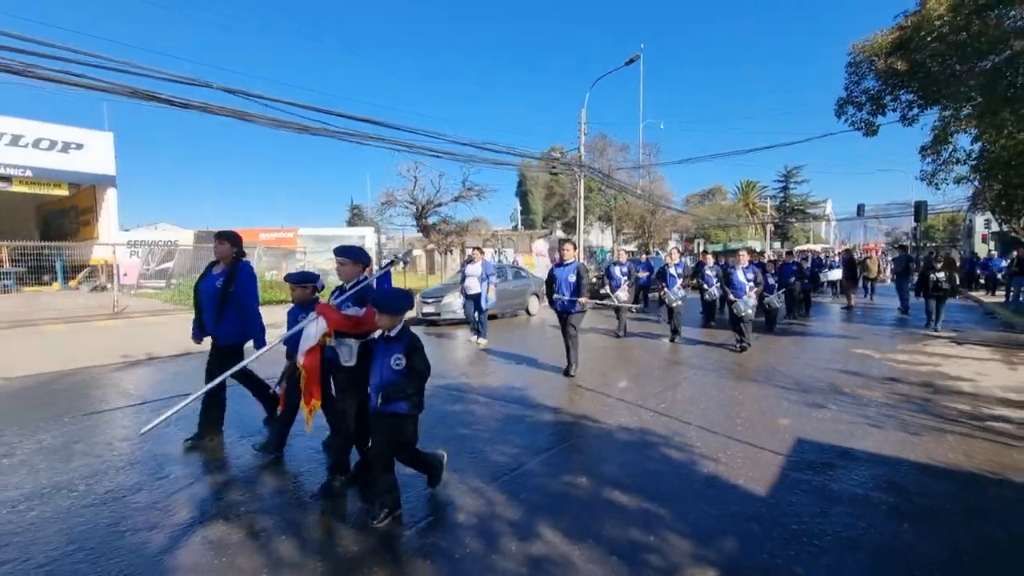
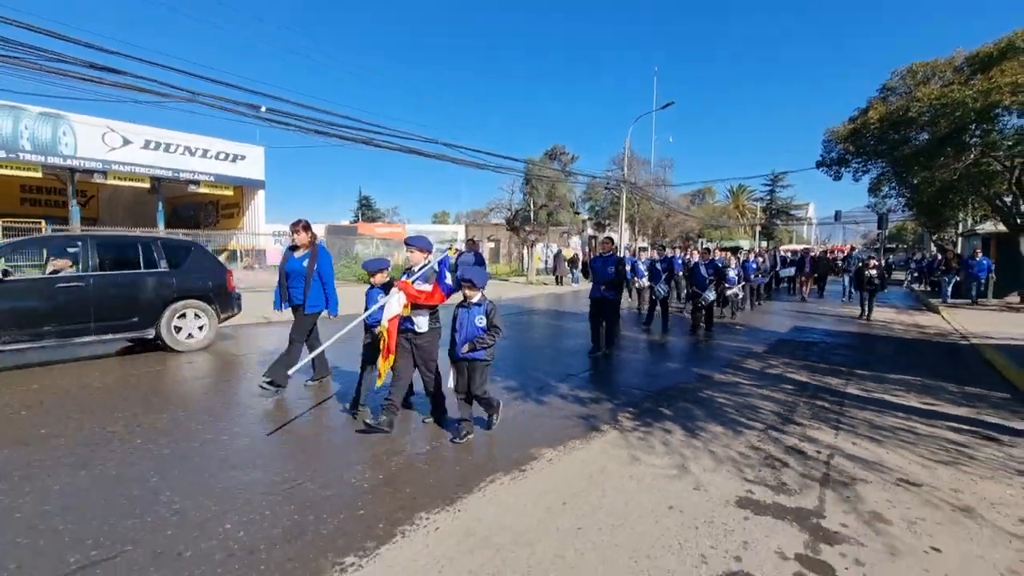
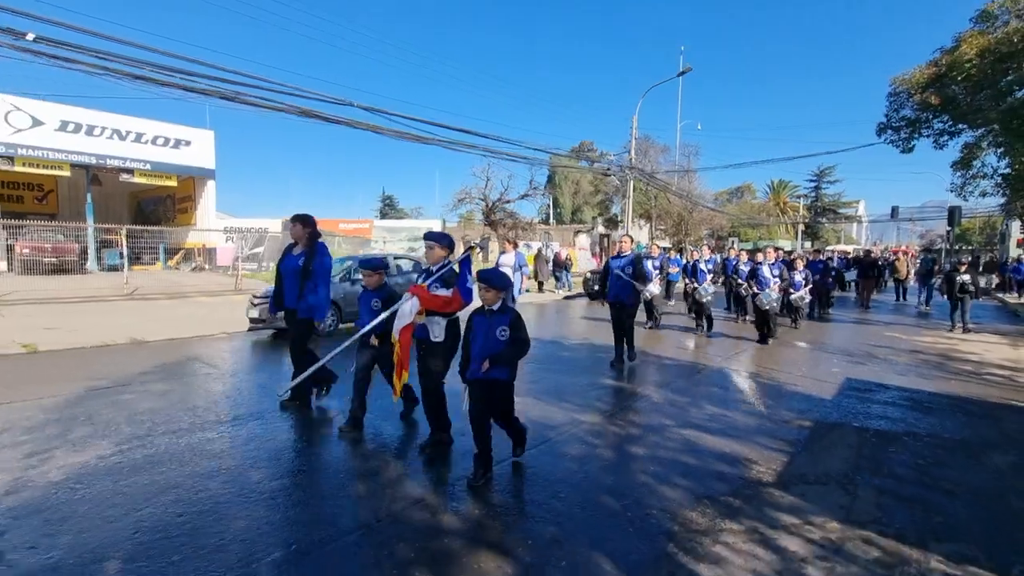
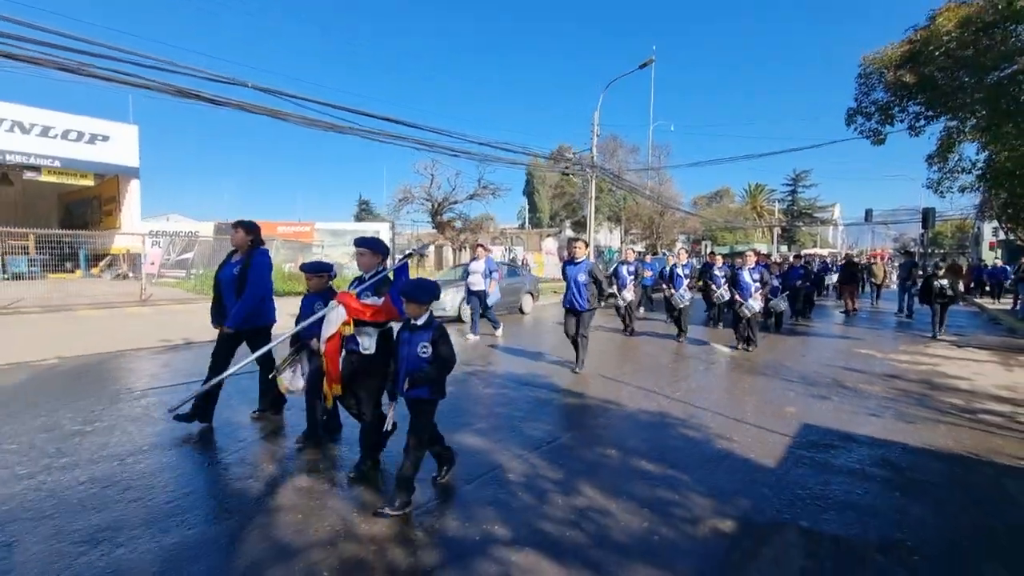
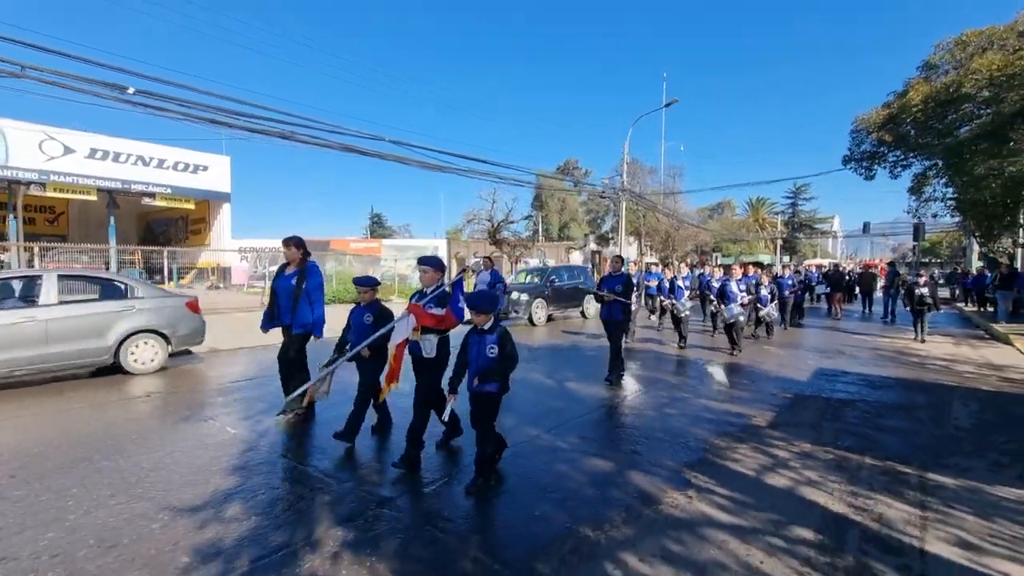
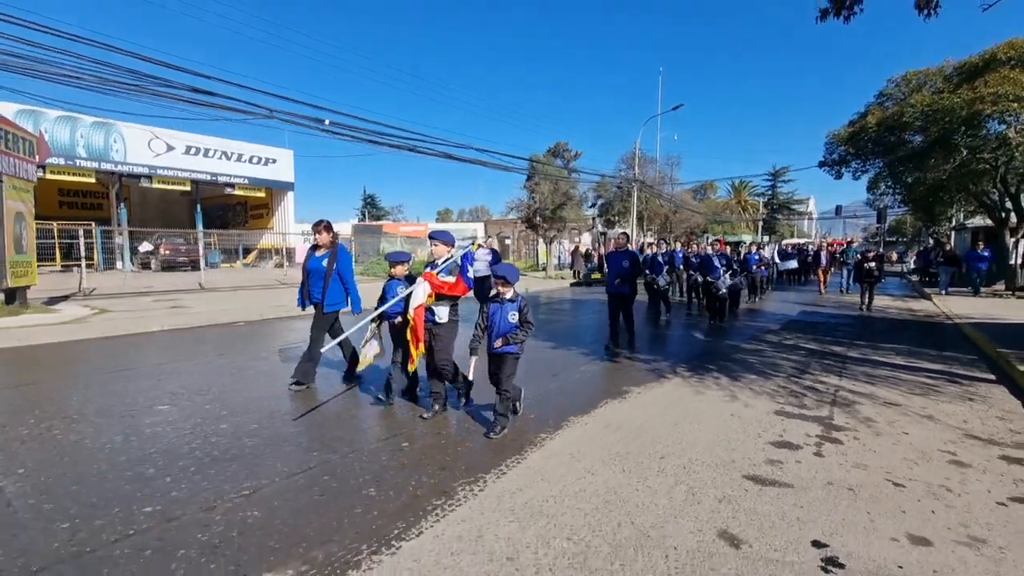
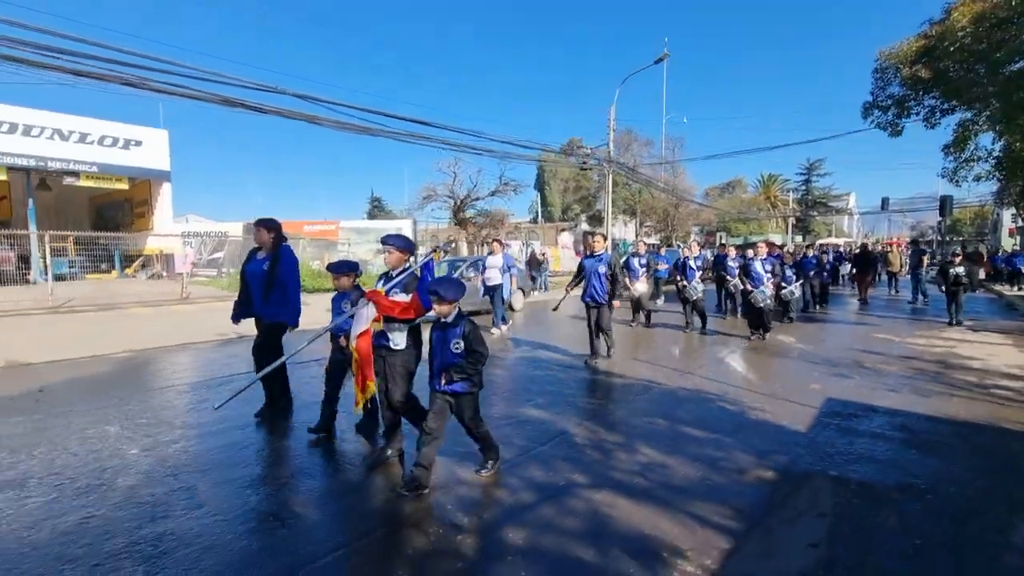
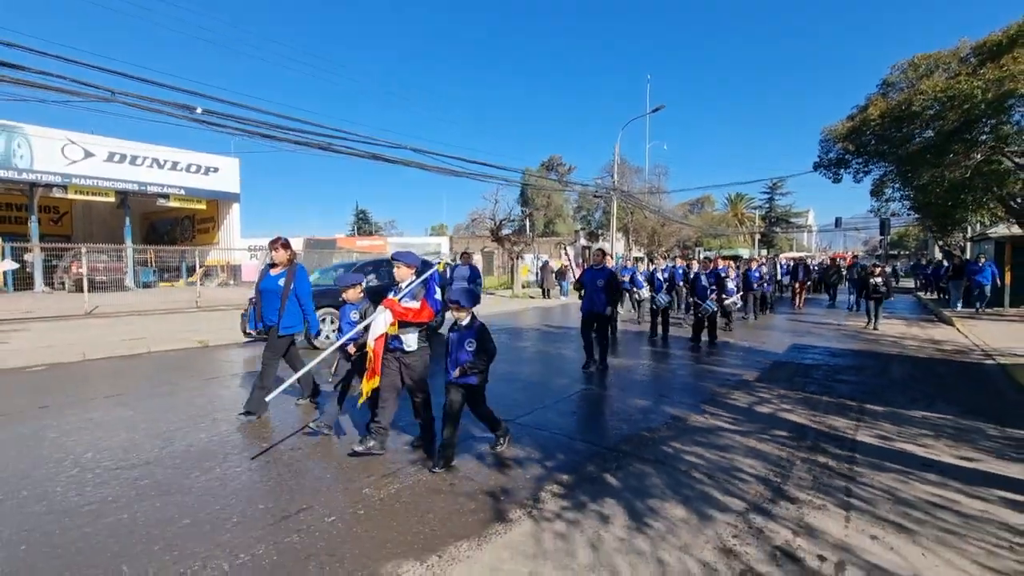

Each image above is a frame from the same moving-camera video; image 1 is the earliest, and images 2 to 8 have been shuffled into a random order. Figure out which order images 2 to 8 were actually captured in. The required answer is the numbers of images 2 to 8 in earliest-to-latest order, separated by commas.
4, 7, 3, 5, 8, 2, 6
